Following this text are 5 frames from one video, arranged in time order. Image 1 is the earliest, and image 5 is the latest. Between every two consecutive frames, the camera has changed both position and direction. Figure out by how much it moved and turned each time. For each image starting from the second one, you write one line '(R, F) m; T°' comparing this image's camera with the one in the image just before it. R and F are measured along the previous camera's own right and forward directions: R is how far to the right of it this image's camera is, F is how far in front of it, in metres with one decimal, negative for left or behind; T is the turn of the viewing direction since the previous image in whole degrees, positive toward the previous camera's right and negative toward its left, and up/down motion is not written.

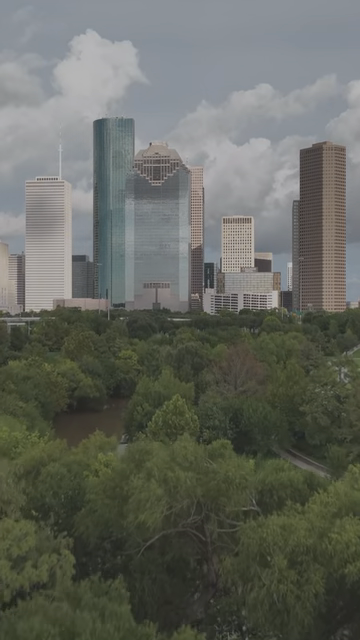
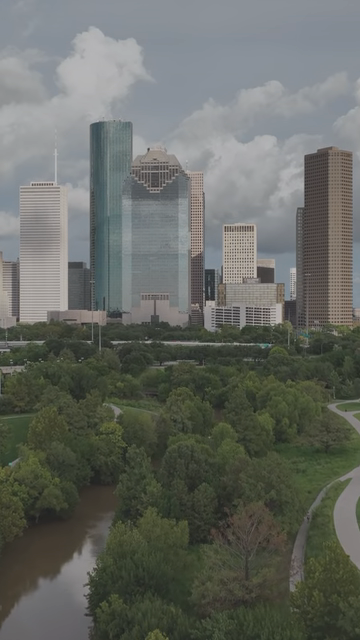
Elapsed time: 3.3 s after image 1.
(+0.6, +13.1) m; 0°
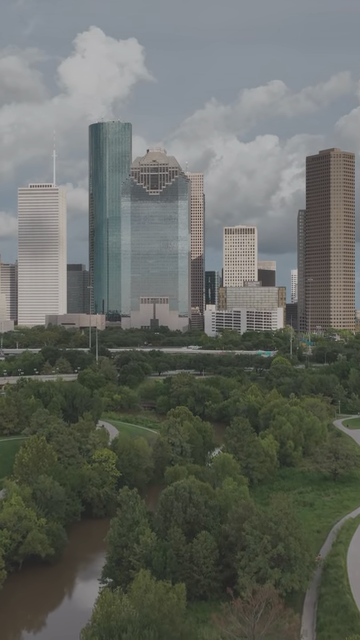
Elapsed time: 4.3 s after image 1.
(+0.2, +4.1) m; 0°
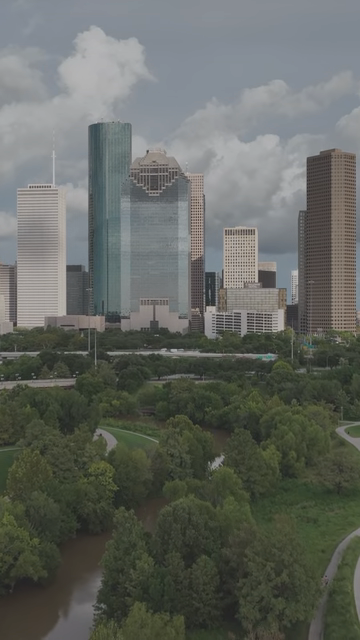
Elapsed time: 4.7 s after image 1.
(+0.1, +1.8) m; 0°
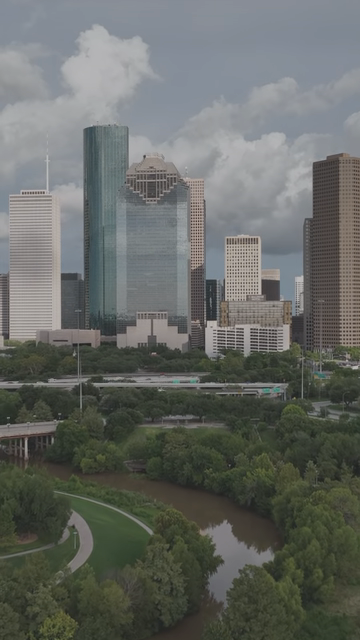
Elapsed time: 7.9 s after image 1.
(+0.8, +16.1) m; 0°
